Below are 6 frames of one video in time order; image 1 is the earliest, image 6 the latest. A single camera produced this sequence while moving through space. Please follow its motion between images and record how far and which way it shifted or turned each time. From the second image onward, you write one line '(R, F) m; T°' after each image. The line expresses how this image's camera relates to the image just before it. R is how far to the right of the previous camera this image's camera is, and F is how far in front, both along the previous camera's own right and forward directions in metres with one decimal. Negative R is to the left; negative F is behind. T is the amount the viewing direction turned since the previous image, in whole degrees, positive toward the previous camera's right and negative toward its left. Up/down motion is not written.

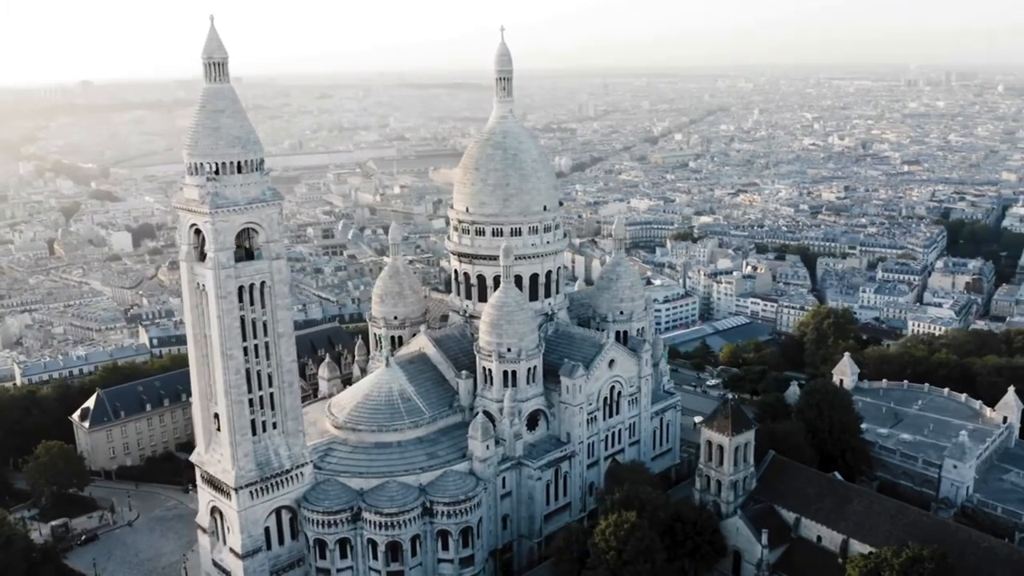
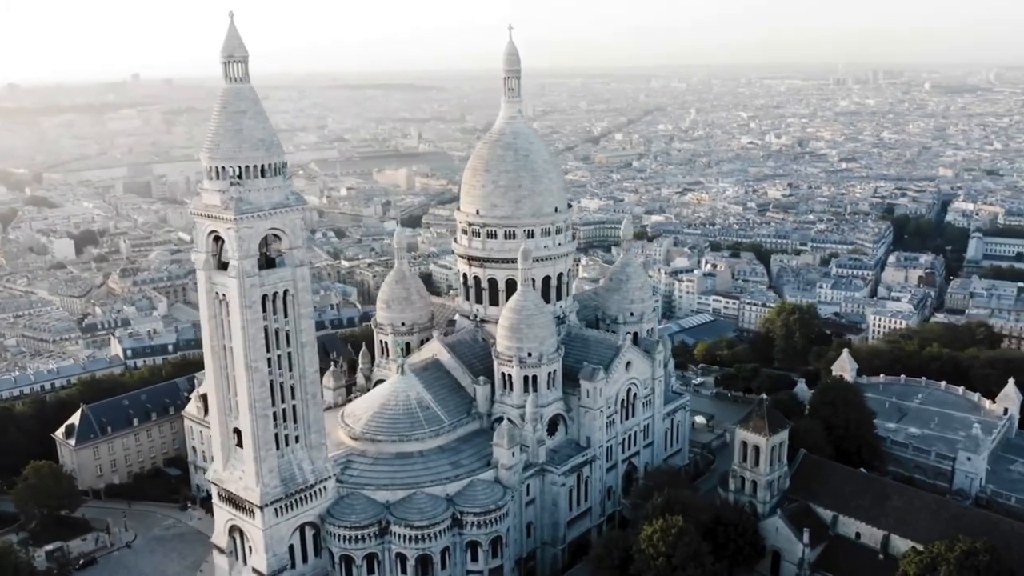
(-5.4, +1.4) m; +4°
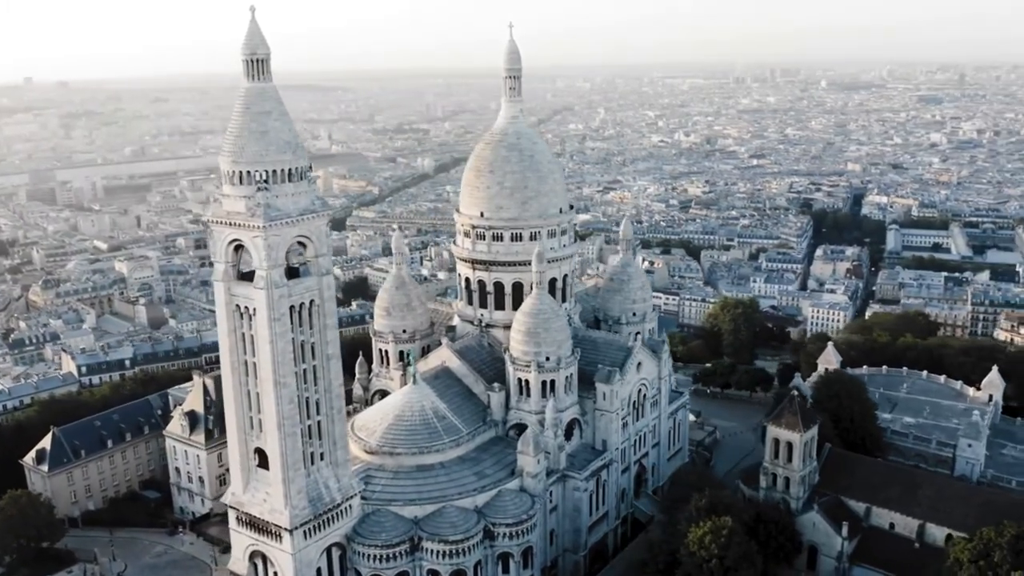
(-6.8, +1.7) m; +6°
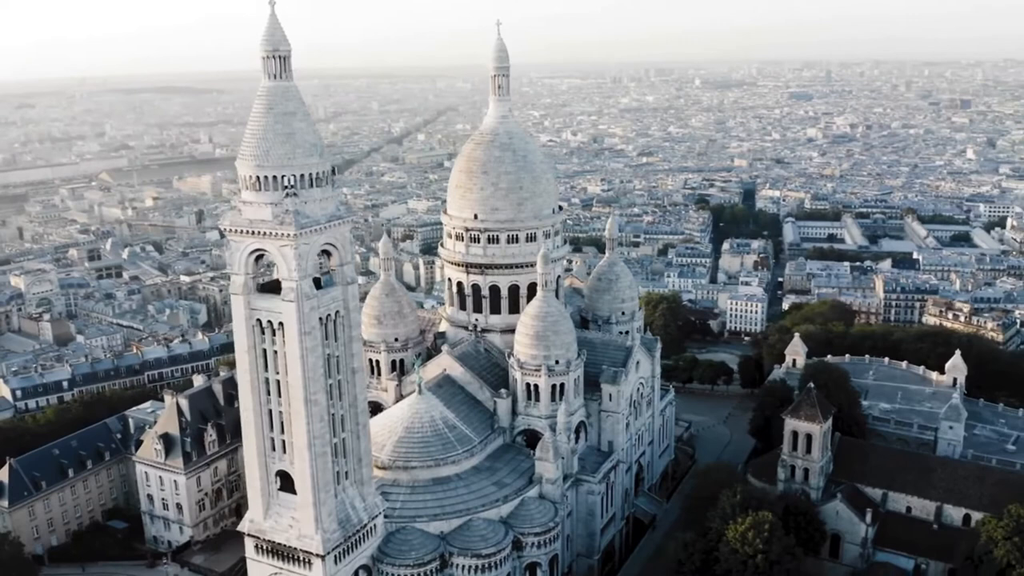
(-7.6, +1.8) m; +7°
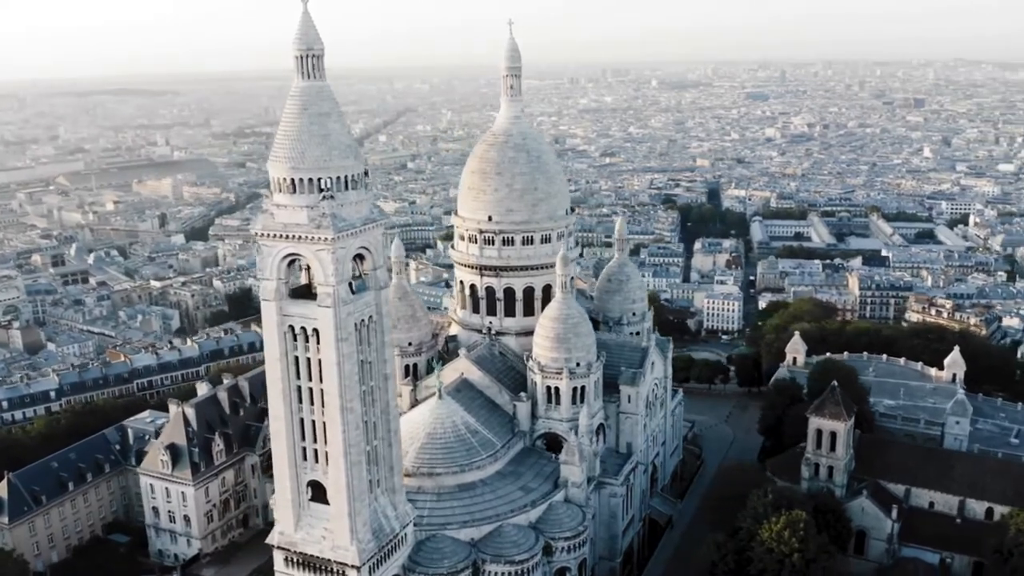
(-3.8, +0.7) m; +3°
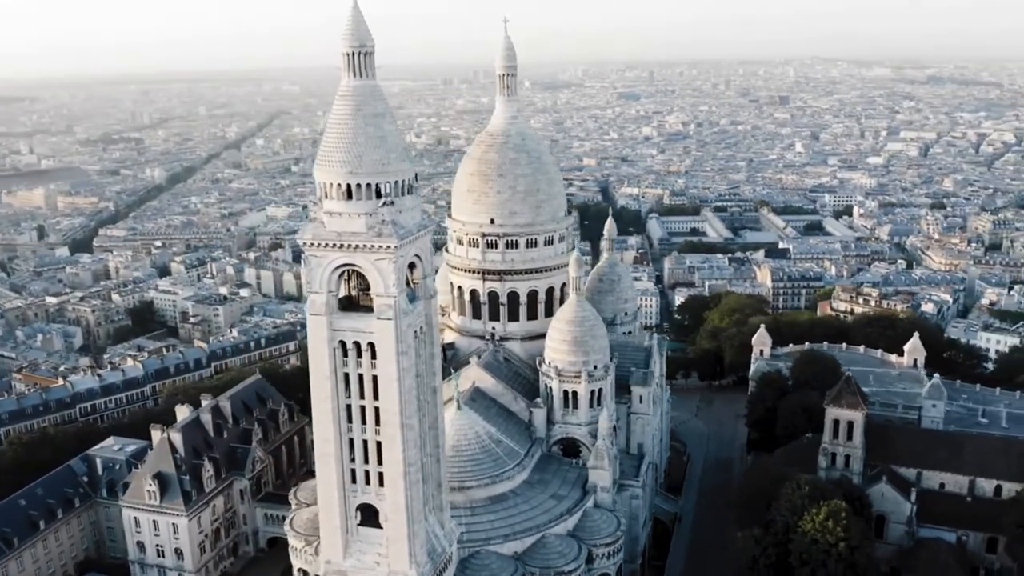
(-8.2, +1.9) m; +8°
